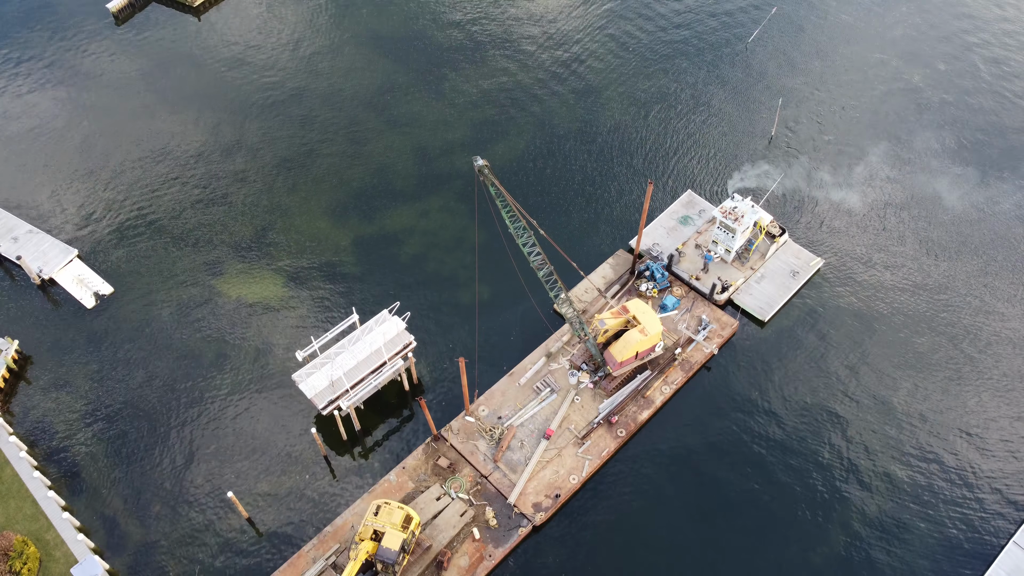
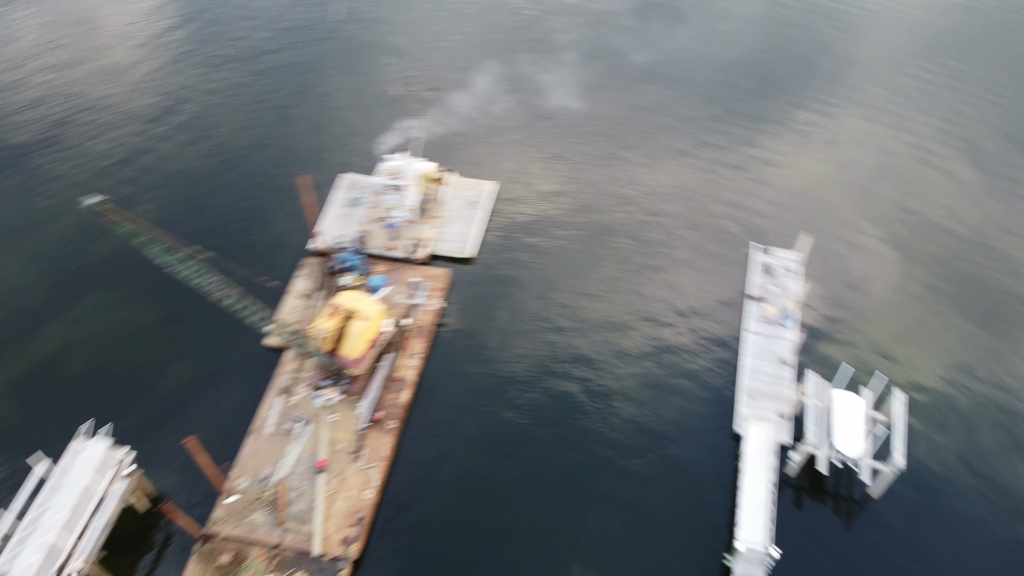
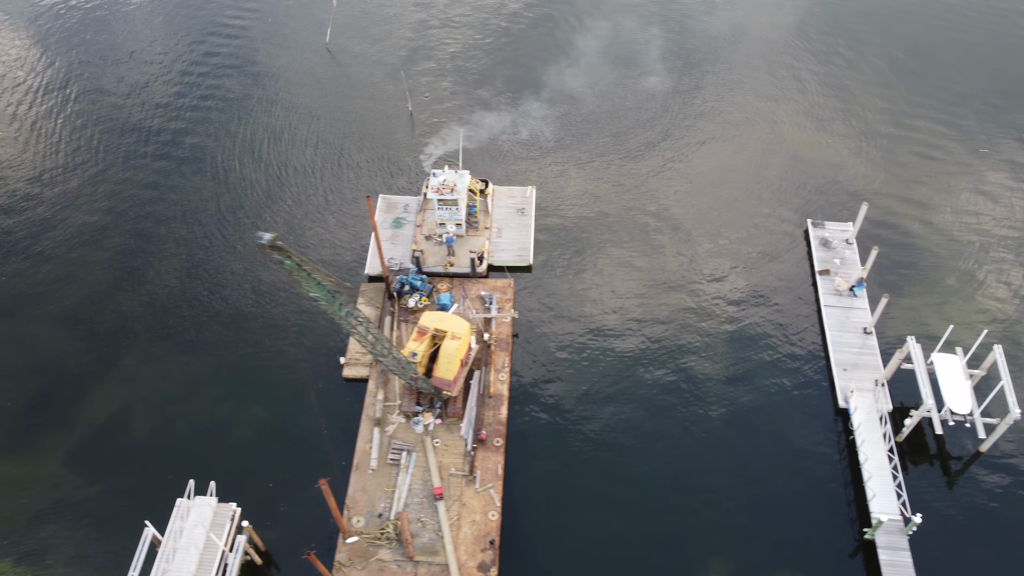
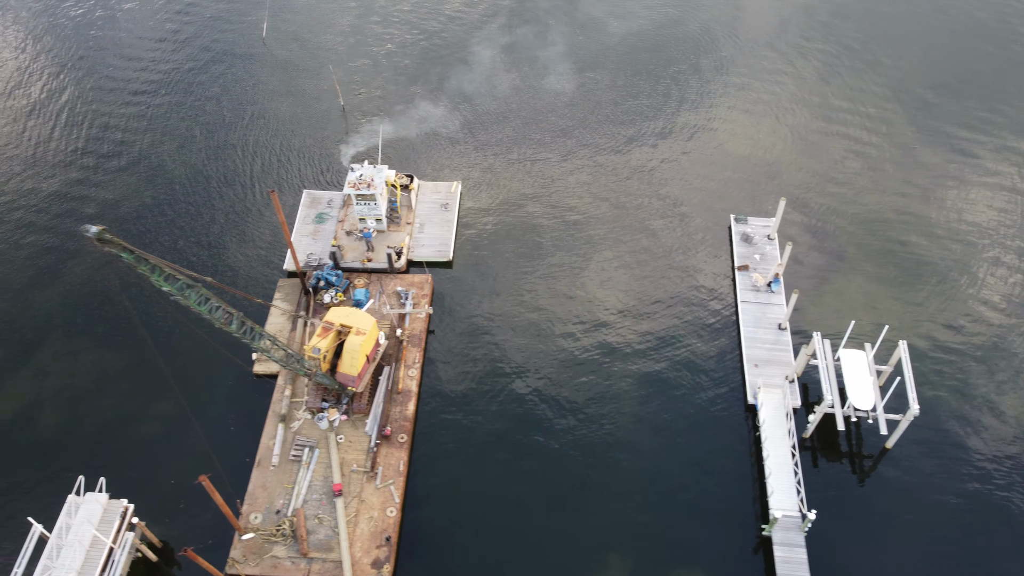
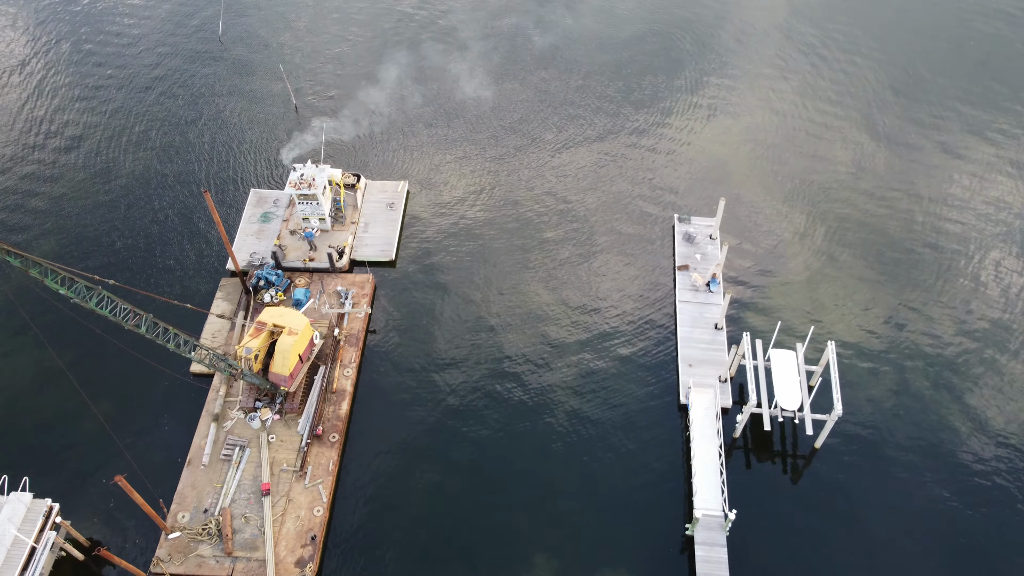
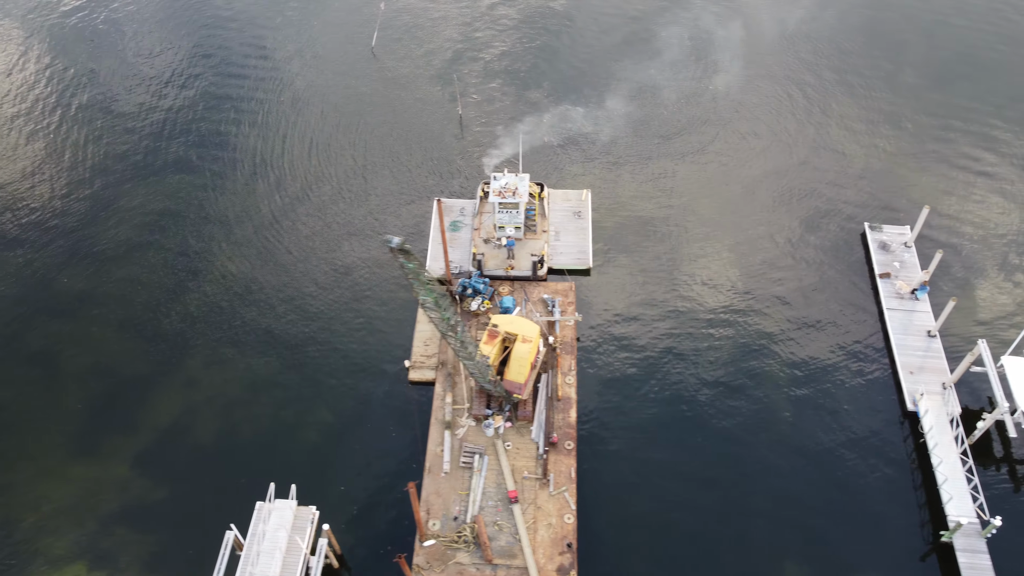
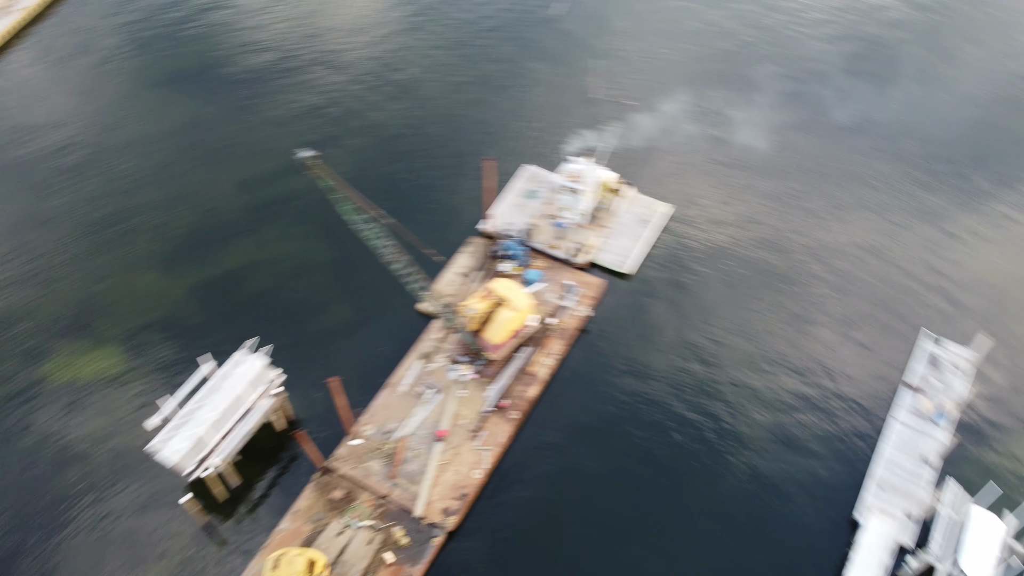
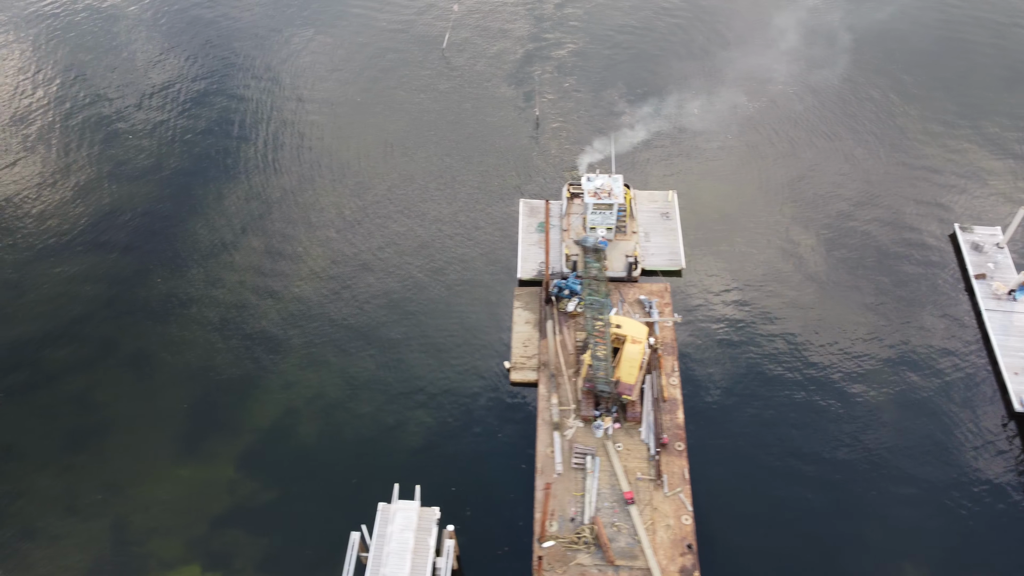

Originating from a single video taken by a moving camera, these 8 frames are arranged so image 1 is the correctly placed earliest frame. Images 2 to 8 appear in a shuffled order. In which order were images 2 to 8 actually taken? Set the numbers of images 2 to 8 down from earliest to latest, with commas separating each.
7, 2, 5, 4, 3, 6, 8
